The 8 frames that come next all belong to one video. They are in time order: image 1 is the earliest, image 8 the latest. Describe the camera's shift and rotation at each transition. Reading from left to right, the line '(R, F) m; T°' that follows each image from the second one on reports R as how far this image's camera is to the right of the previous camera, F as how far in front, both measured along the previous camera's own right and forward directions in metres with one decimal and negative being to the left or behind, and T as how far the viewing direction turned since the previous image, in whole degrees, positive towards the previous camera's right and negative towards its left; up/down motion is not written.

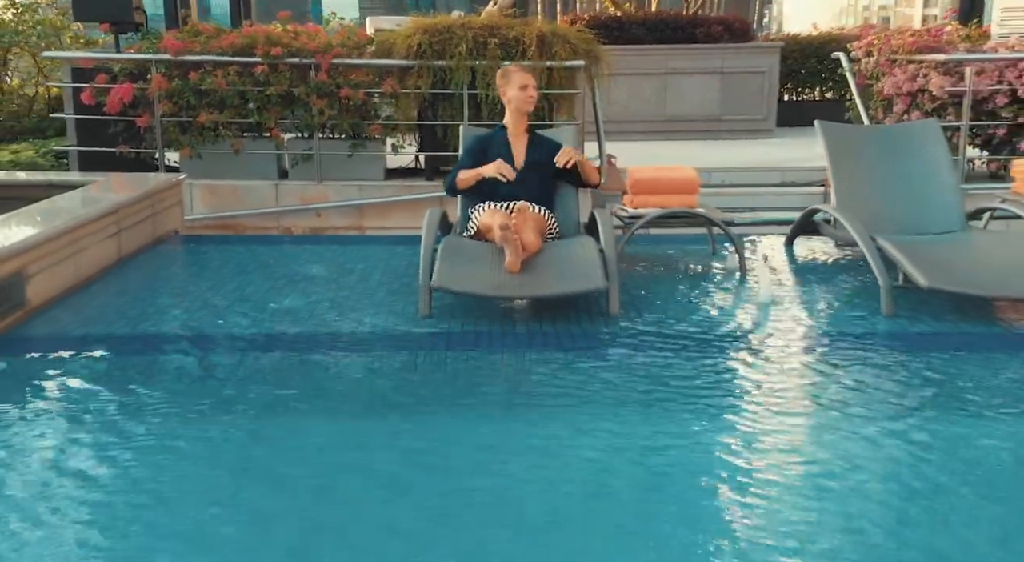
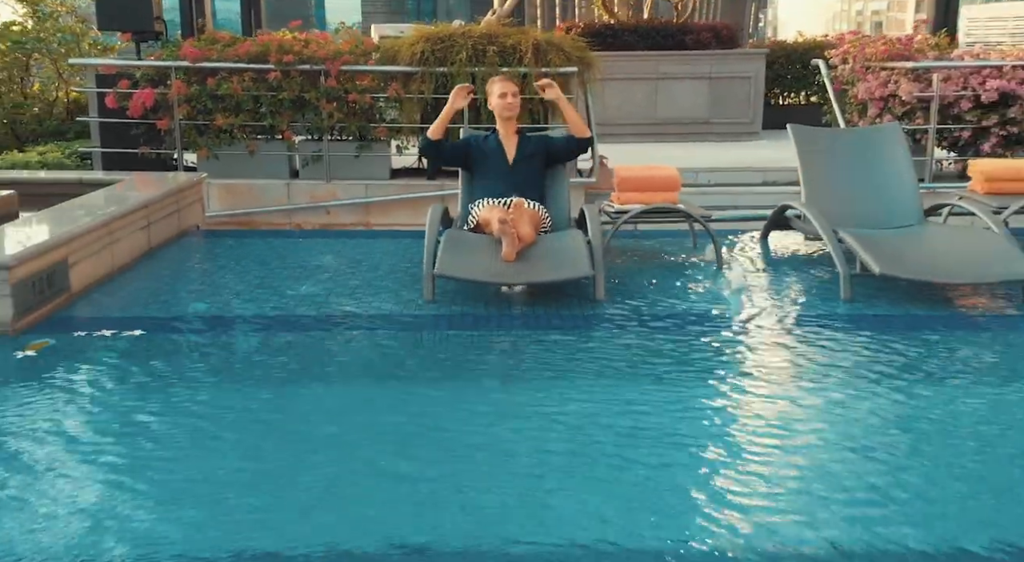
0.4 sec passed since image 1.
(0.0, -0.4) m; 0°
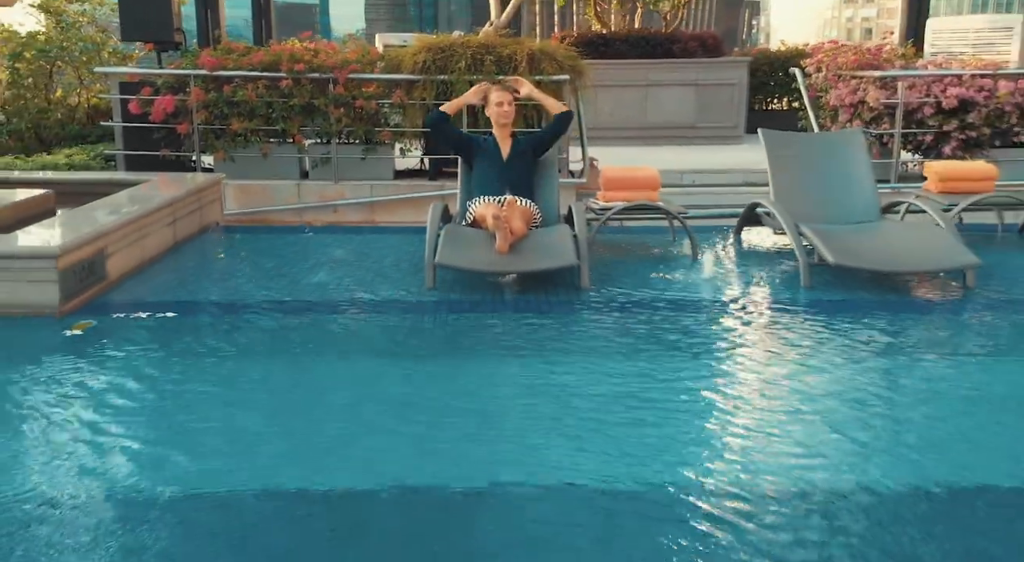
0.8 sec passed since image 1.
(0.0, -0.5) m; 0°
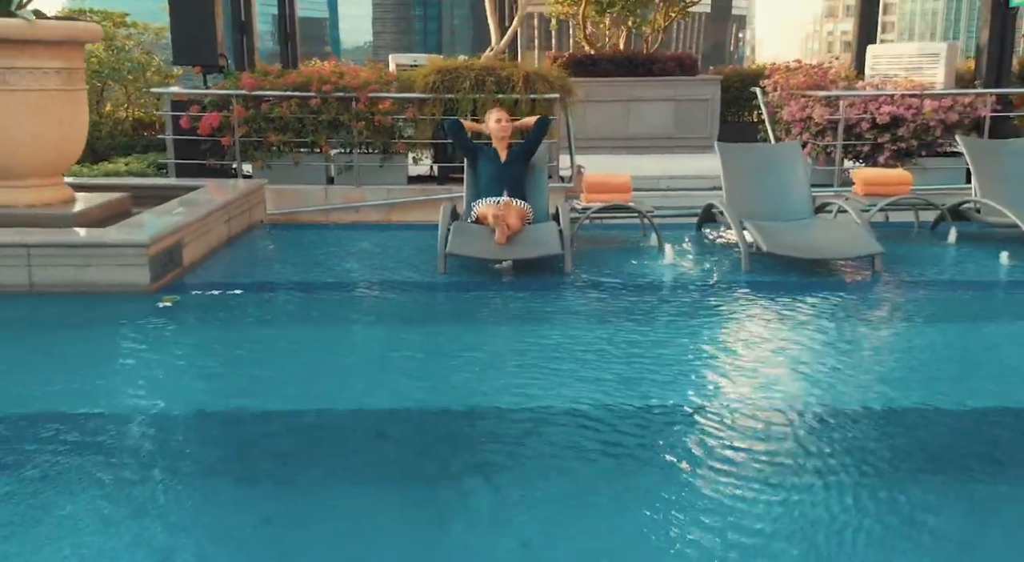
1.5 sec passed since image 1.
(0.0, -1.2) m; 0°
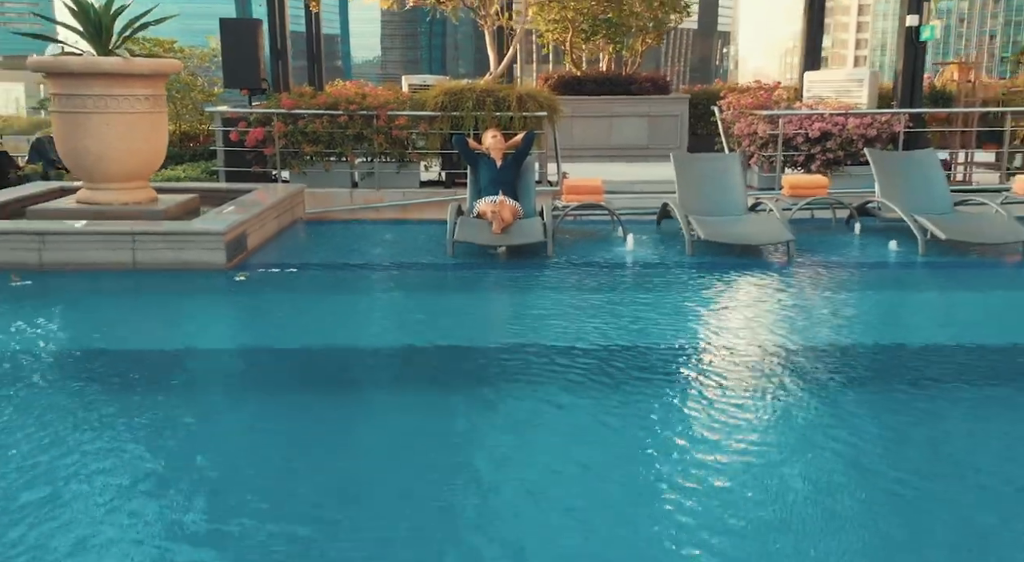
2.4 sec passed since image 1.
(+0.1, -1.6) m; 0°
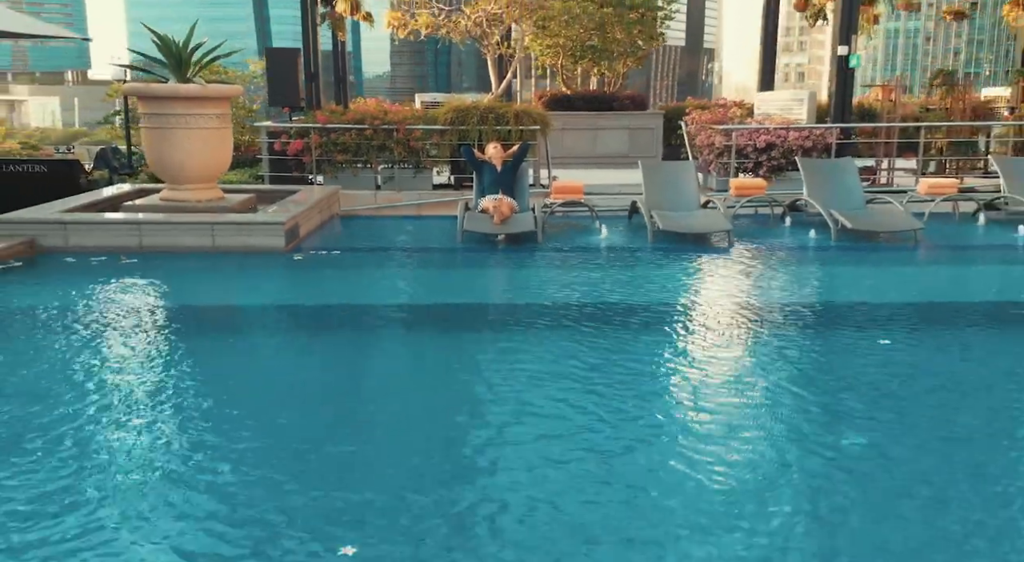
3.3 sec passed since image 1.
(0.0, -2.0) m; 0°
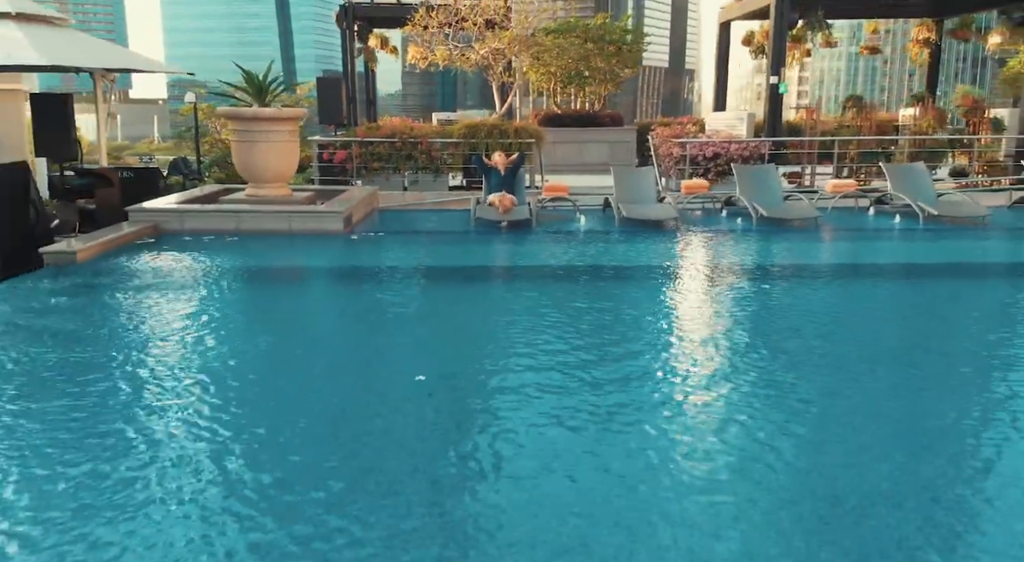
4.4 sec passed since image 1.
(0.0, -3.1) m; 0°
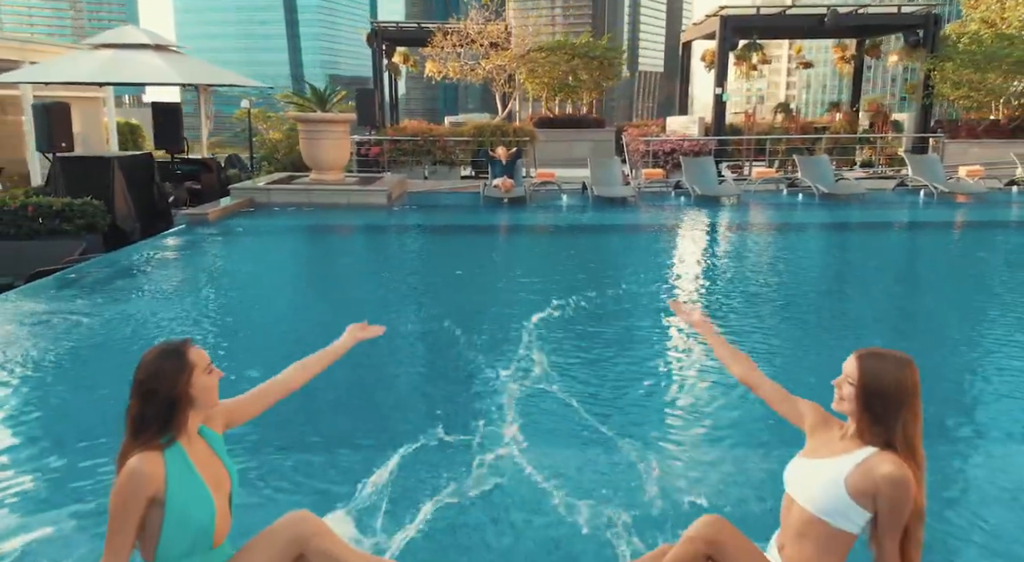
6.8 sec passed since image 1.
(0.0, -3.9) m; 0°
